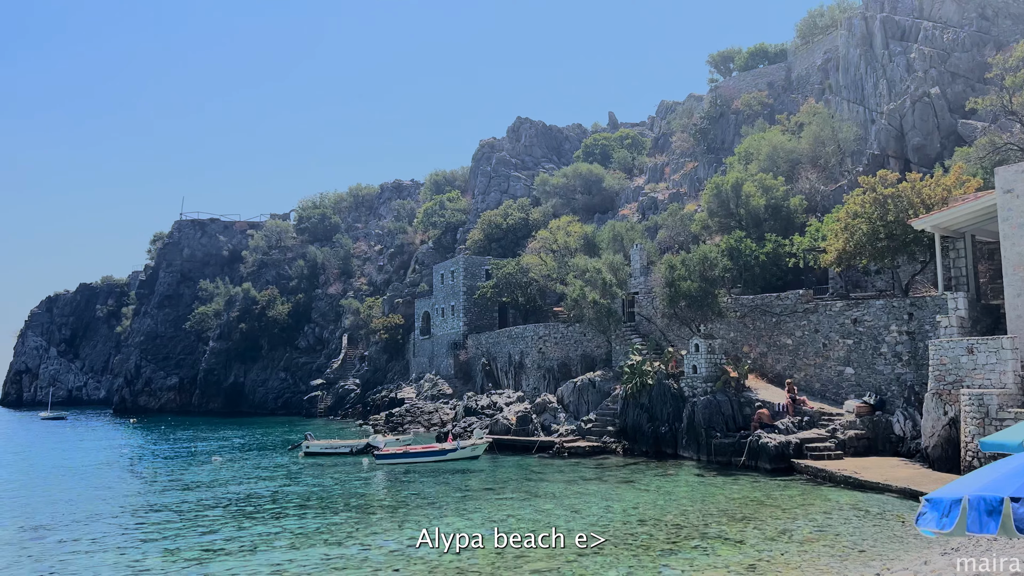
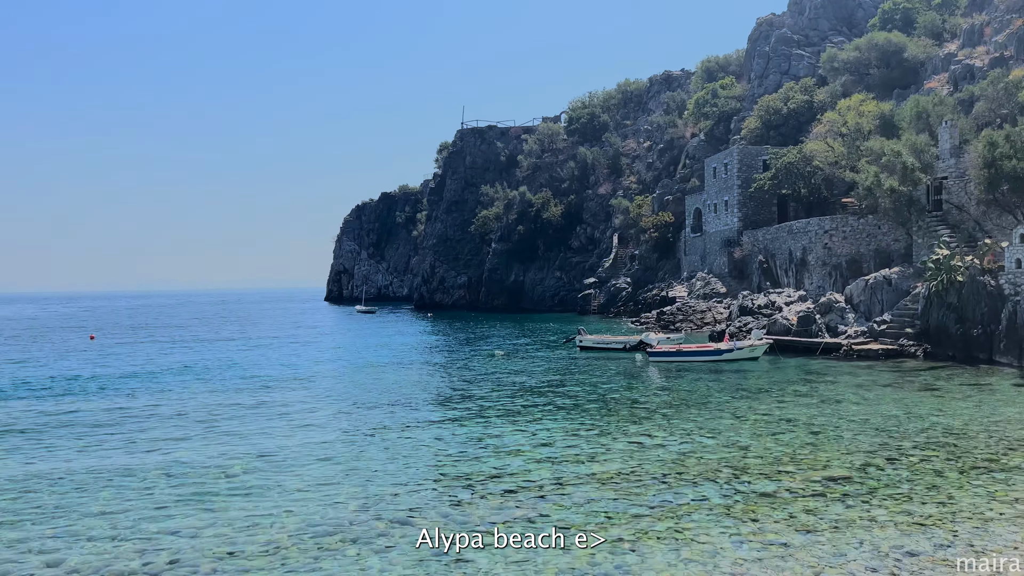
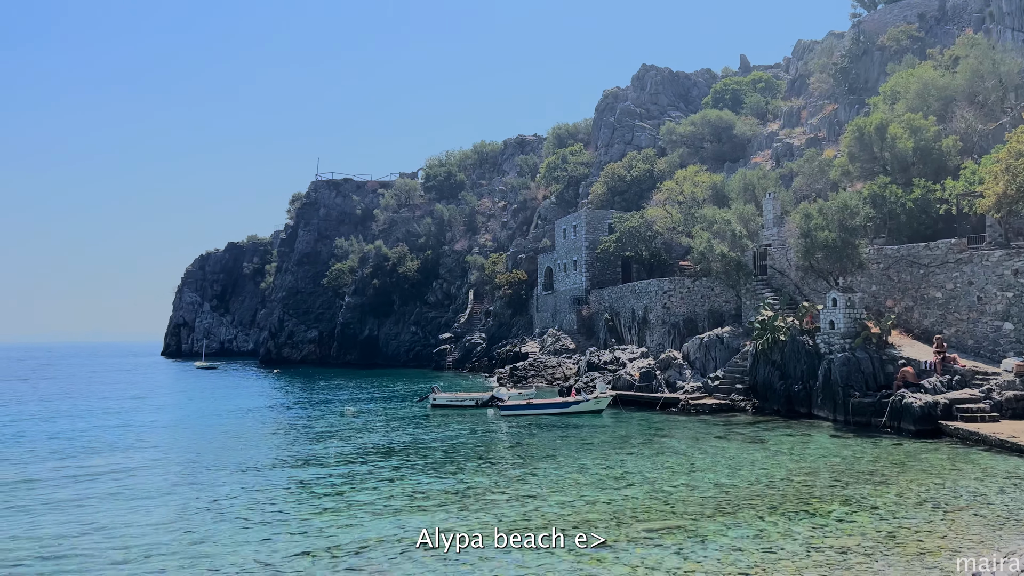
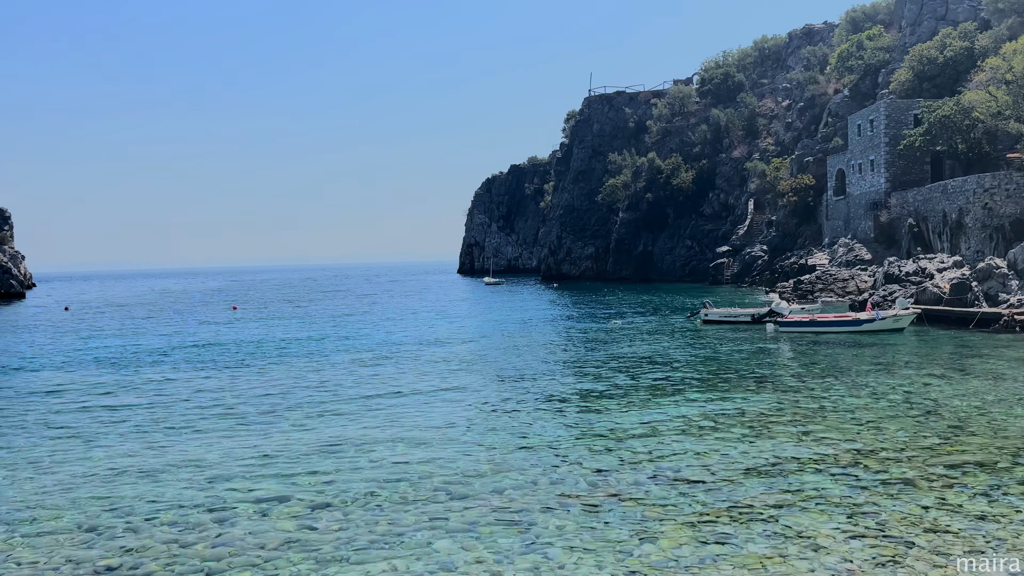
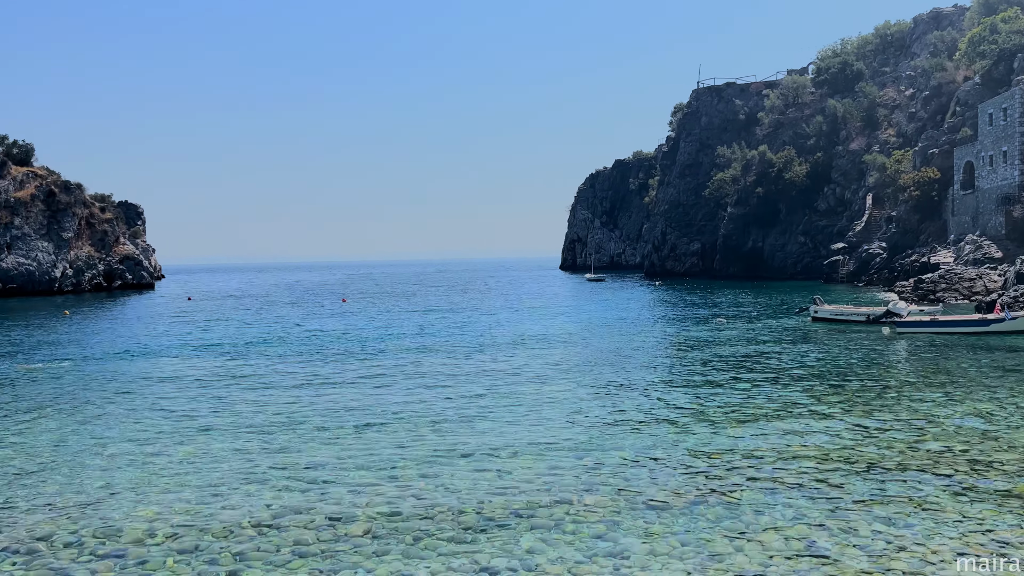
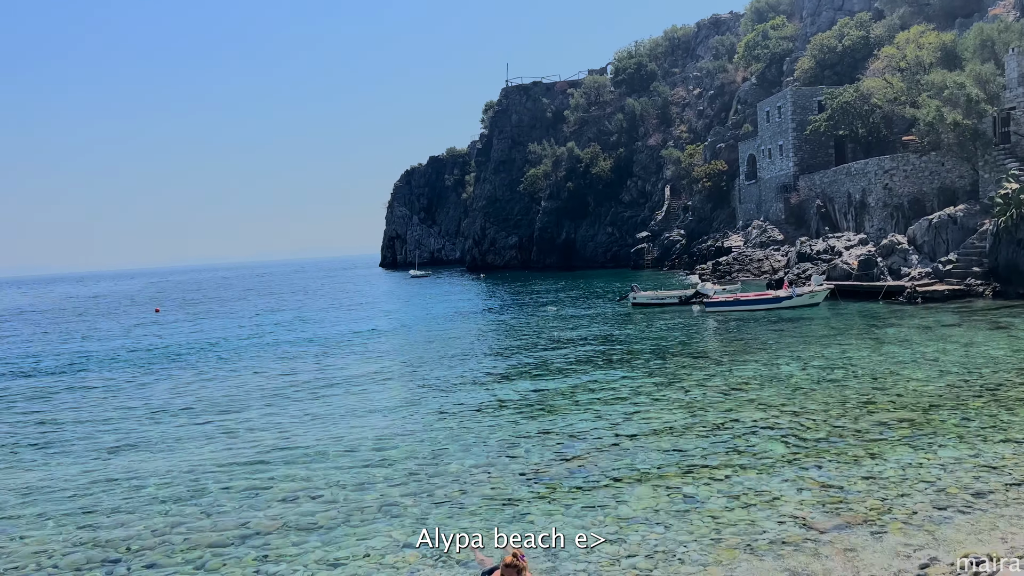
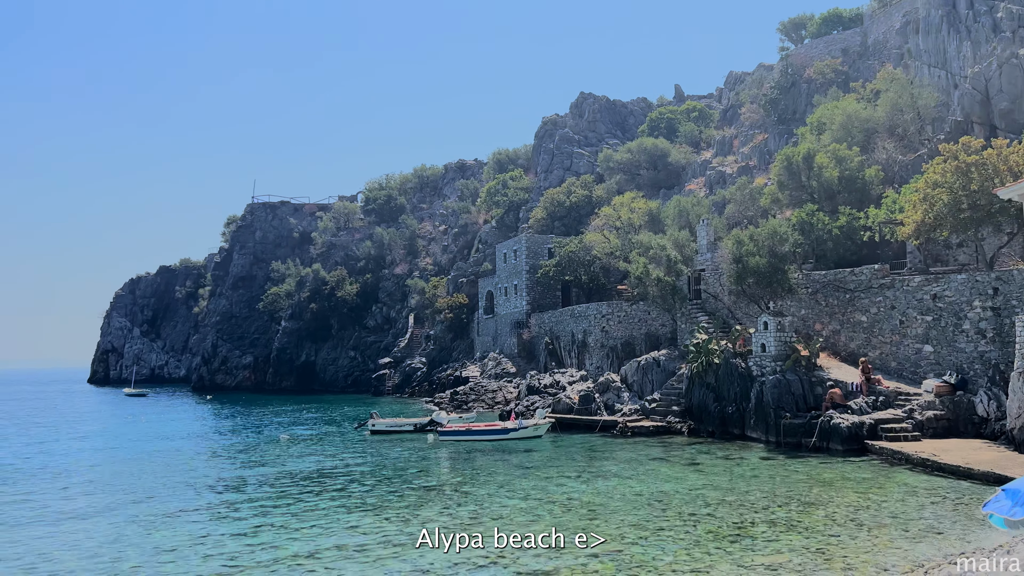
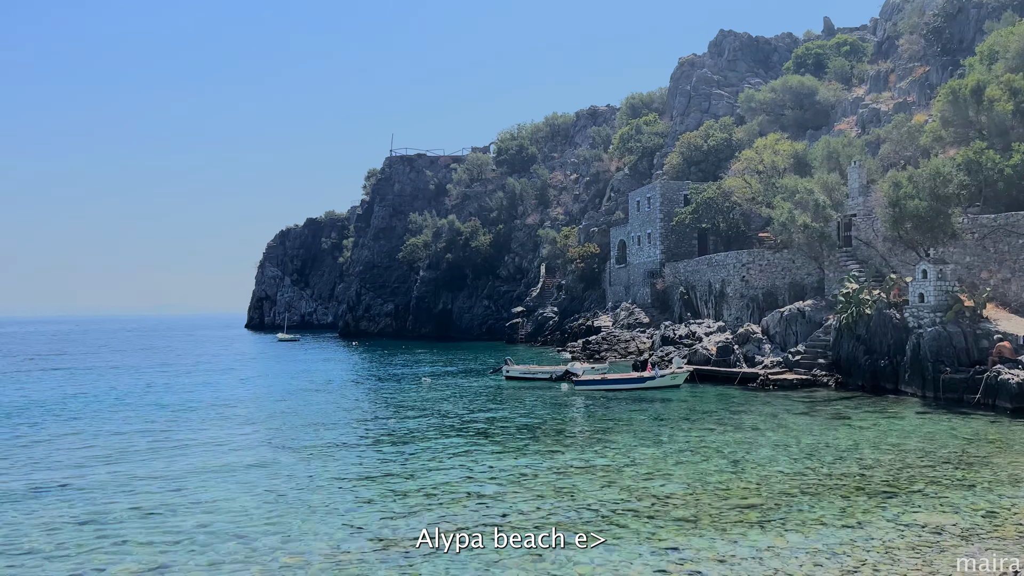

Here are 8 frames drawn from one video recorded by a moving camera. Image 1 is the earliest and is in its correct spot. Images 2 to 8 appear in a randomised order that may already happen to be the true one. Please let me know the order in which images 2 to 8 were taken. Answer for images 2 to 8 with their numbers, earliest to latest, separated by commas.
7, 3, 8, 2, 6, 4, 5
